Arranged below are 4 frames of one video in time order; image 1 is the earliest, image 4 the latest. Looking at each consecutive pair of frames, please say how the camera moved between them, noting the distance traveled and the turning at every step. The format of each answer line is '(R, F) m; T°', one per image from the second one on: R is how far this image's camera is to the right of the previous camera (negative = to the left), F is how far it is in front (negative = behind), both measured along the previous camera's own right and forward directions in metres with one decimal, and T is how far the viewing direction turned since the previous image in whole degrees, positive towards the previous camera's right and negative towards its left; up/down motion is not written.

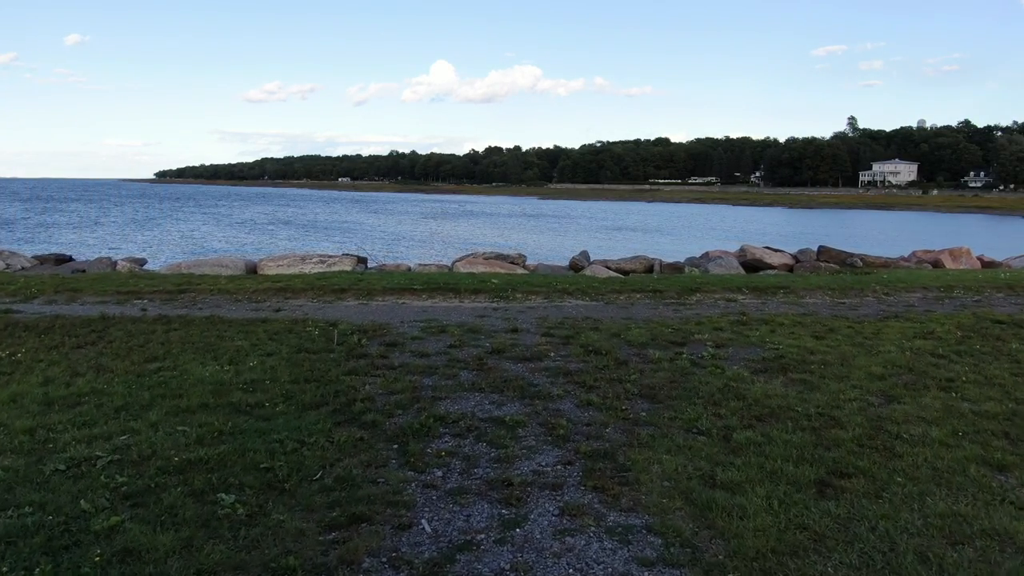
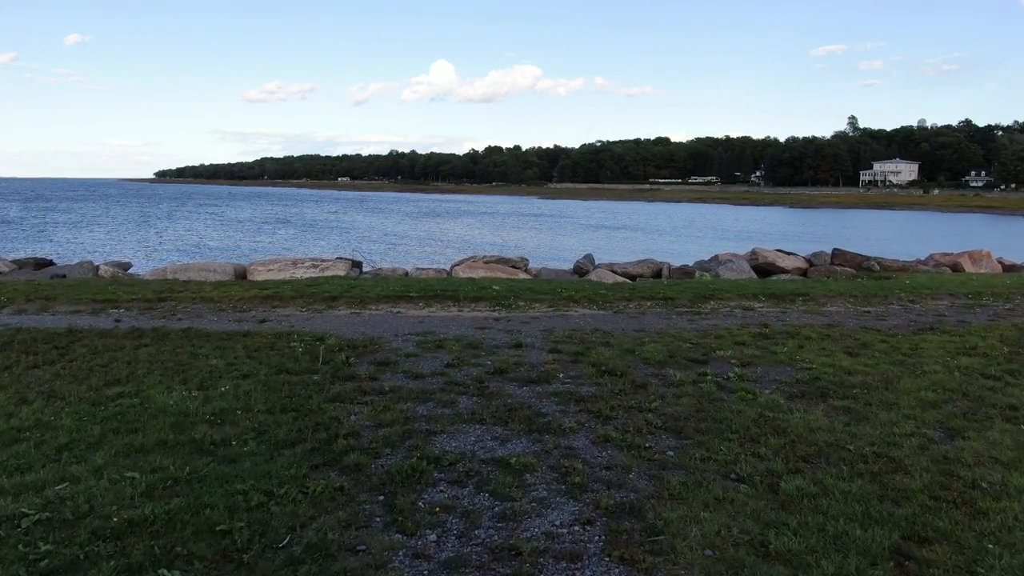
(0.0, +0.8) m; 0°
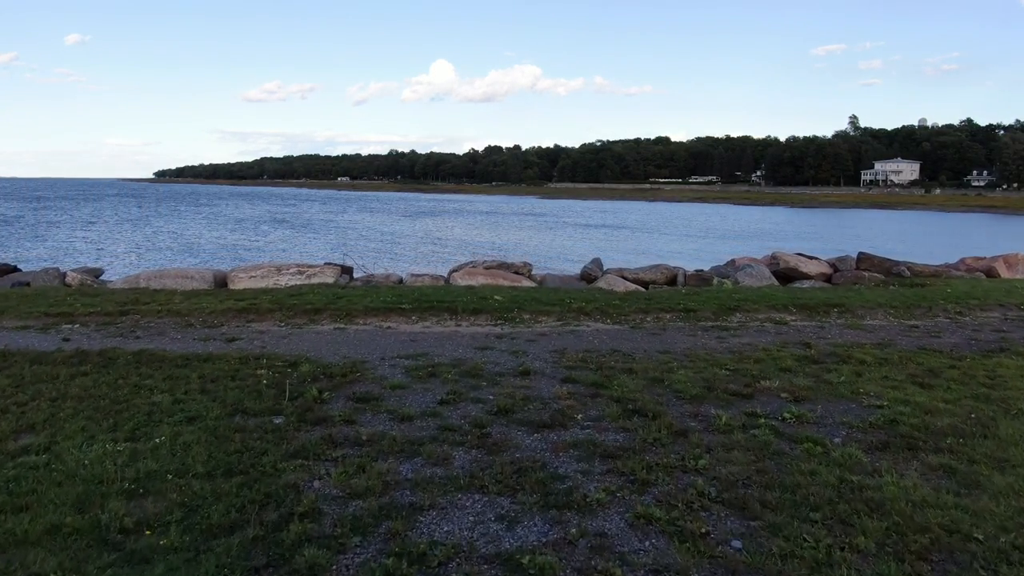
(-0.1, +1.4) m; 0°
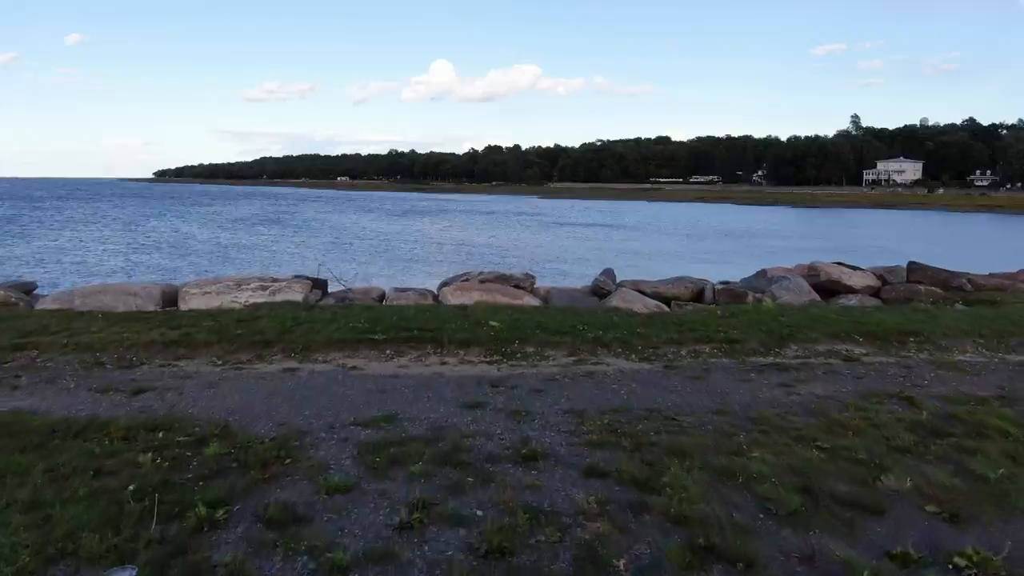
(0.0, +2.4) m; 0°
